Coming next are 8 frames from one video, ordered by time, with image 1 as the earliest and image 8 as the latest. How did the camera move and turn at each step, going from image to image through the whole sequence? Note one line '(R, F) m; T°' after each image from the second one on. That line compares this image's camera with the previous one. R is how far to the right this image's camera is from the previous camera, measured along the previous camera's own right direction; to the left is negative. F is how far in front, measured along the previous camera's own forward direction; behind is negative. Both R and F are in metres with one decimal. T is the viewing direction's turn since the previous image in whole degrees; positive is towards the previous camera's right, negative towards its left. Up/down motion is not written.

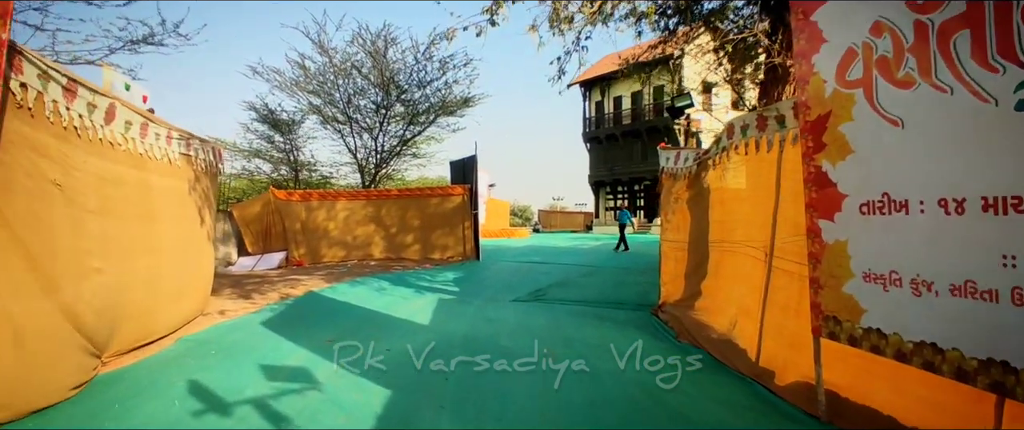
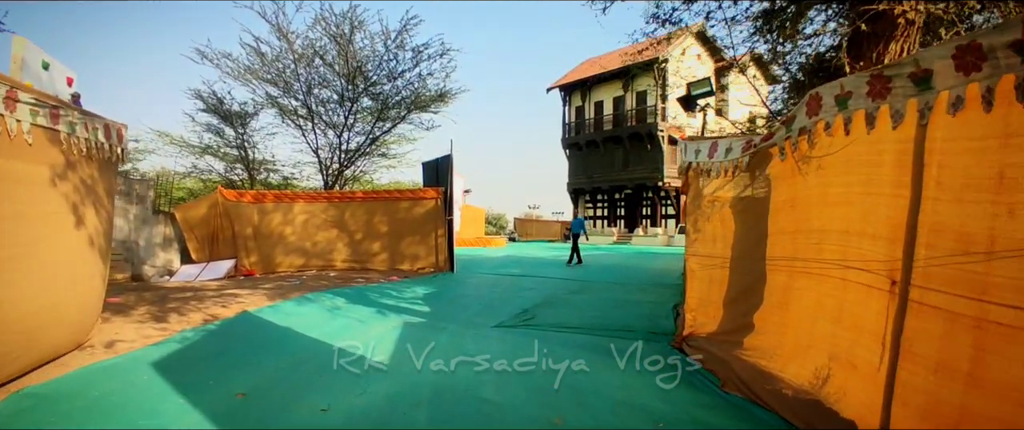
(-0.1, +1.5) m; +2°
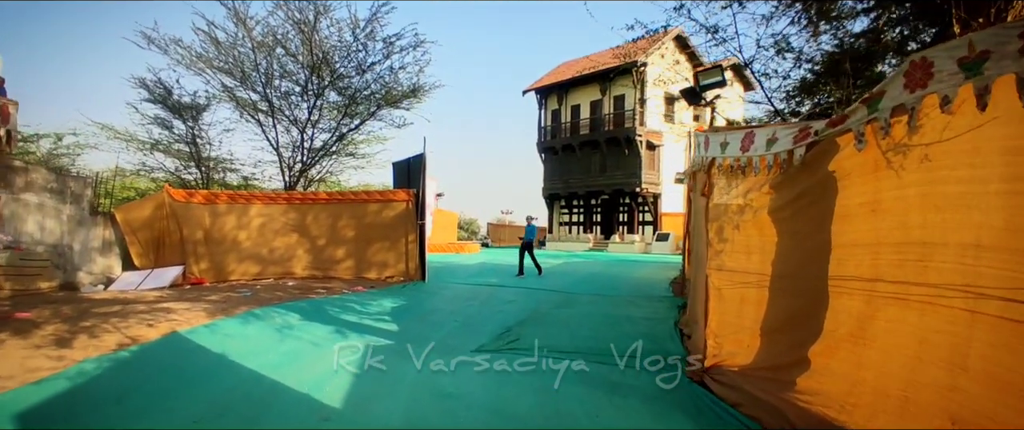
(-0.1, +1.0) m; +3°
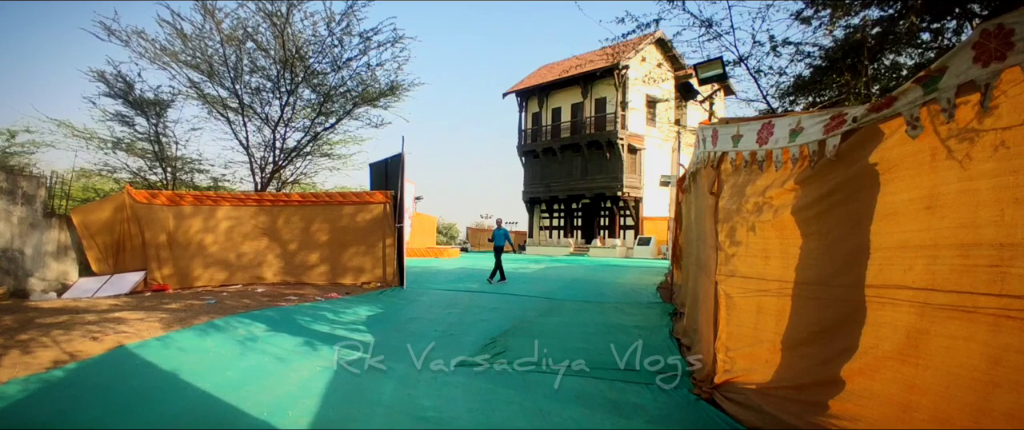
(-0.1, +0.5) m; +2°
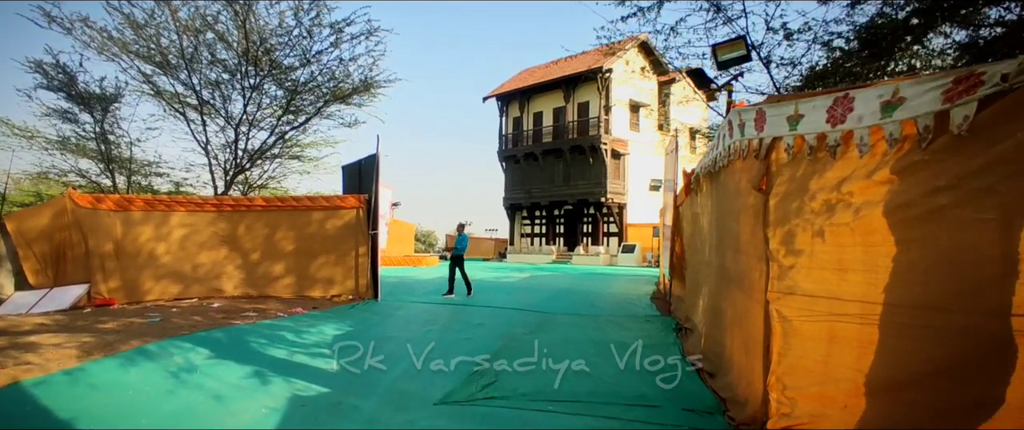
(-0.1, +0.9) m; +2°
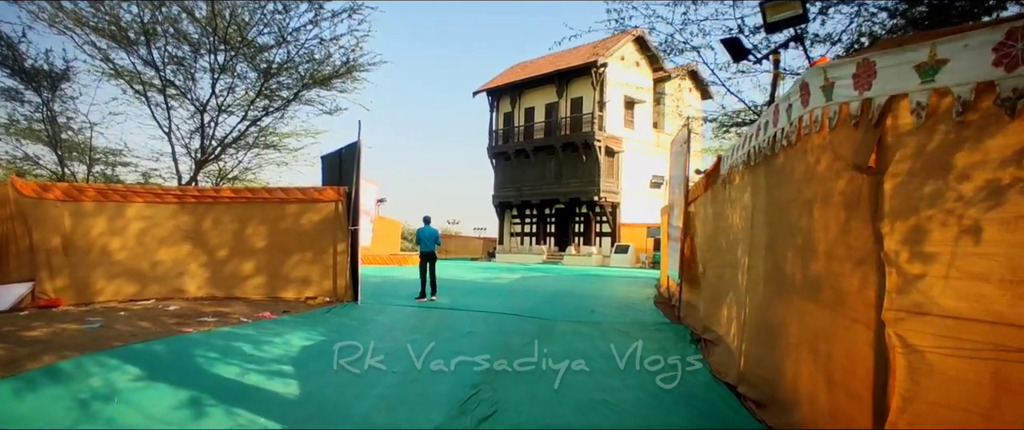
(-0.1, +1.0) m; +1°
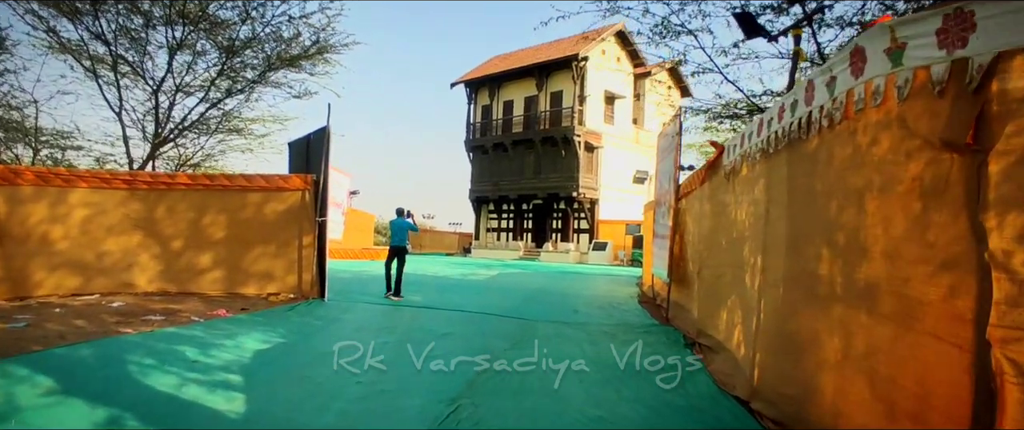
(-0.1, +0.6) m; +2°
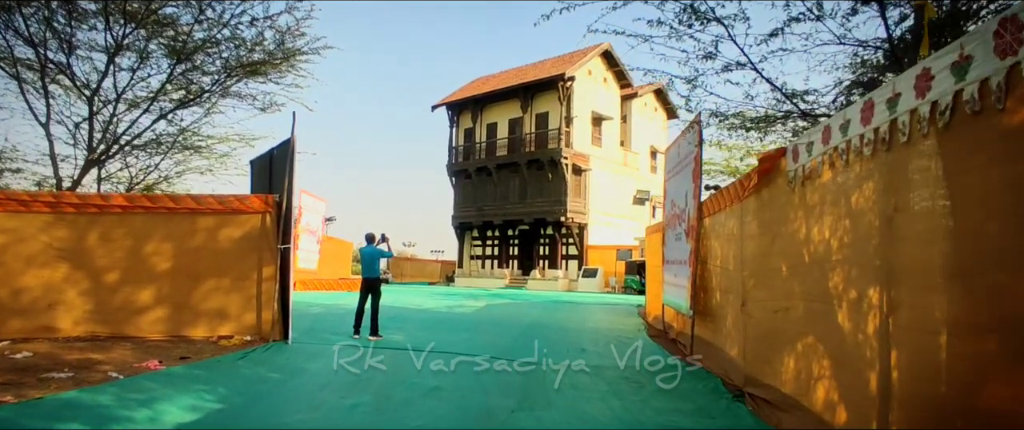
(-0.2, +1.3) m; +2°
